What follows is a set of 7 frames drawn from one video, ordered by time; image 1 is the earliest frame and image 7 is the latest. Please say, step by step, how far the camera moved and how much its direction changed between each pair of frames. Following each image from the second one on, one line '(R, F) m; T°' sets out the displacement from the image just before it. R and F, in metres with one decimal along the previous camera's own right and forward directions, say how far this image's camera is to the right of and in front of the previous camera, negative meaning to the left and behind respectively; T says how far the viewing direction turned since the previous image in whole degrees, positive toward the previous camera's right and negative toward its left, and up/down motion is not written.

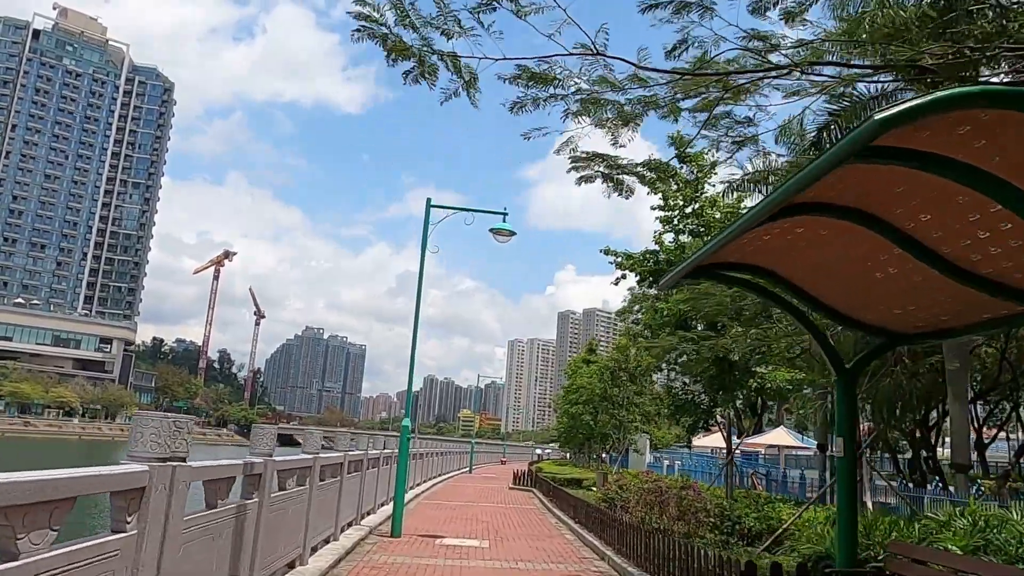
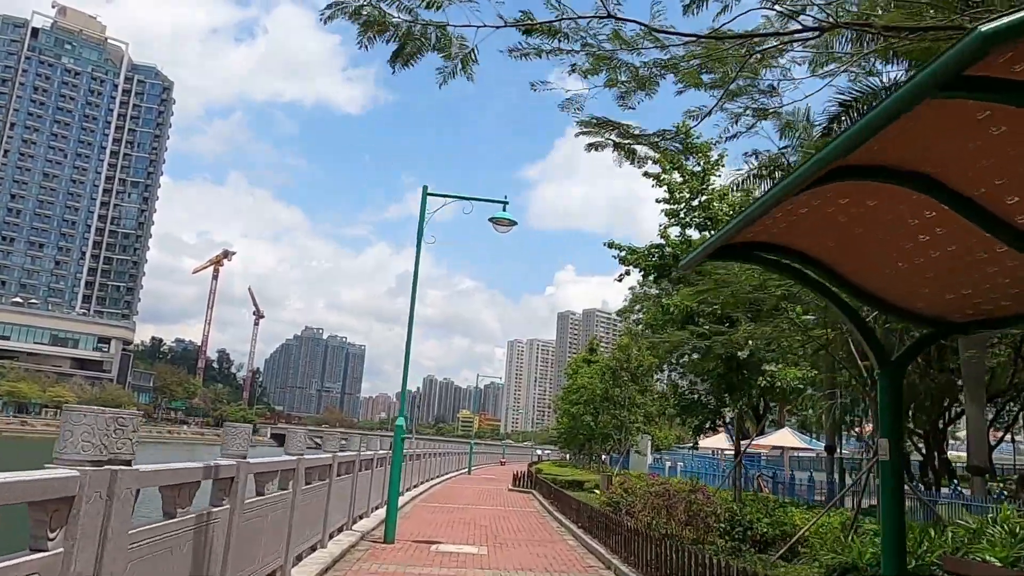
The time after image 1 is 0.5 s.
(0.0, +0.5) m; 0°
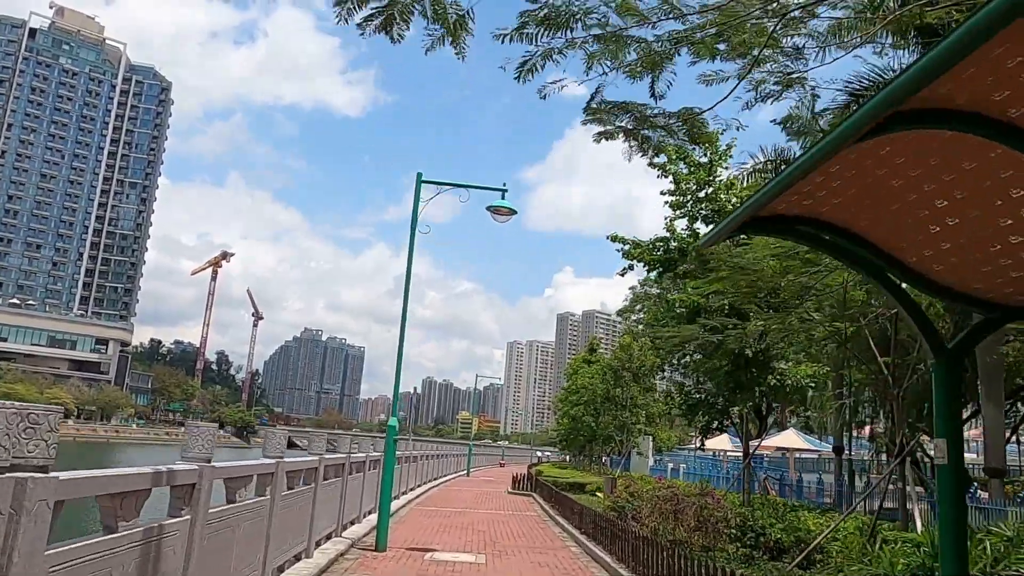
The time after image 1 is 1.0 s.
(0.0, +0.5) m; 0°
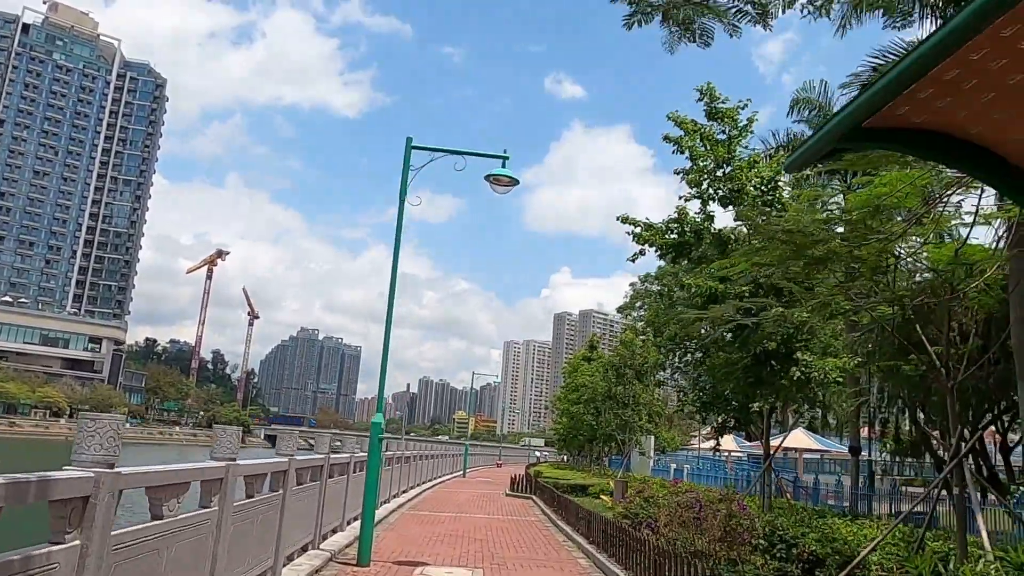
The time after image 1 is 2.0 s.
(0.0, +1.0) m; 0°
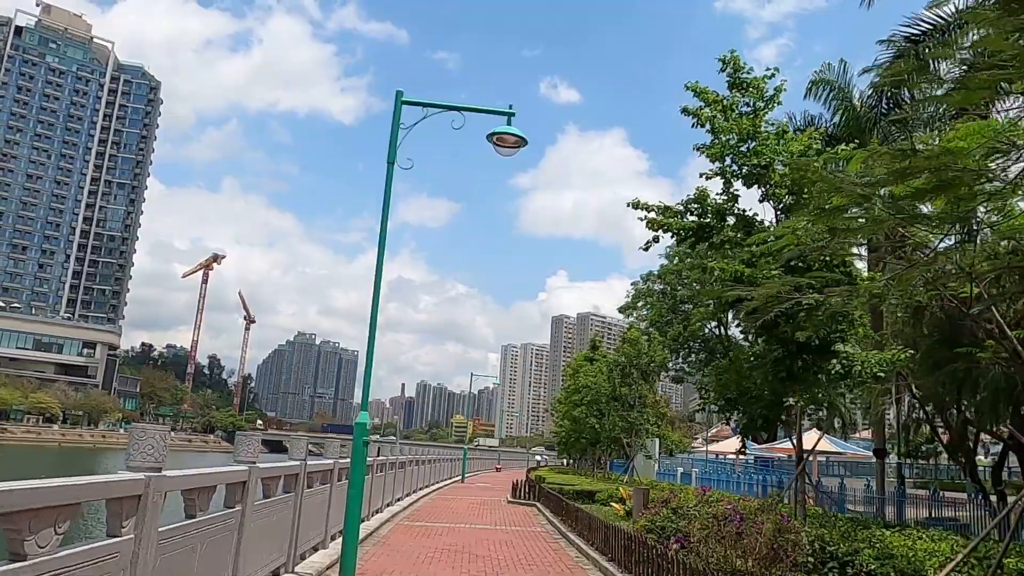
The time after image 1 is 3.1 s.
(-0.1, +1.1) m; 0°
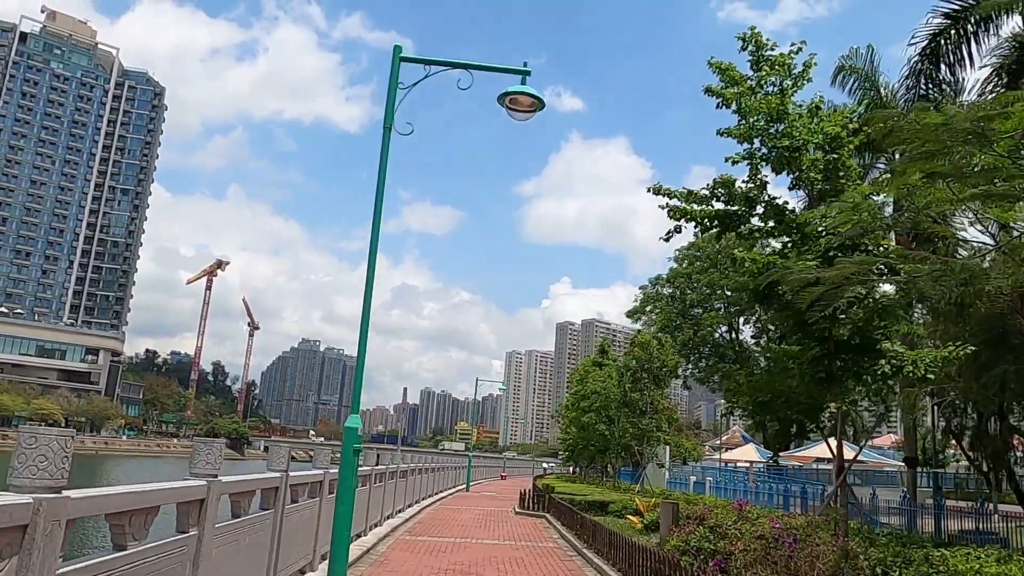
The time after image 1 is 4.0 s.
(-0.1, +0.9) m; 0°
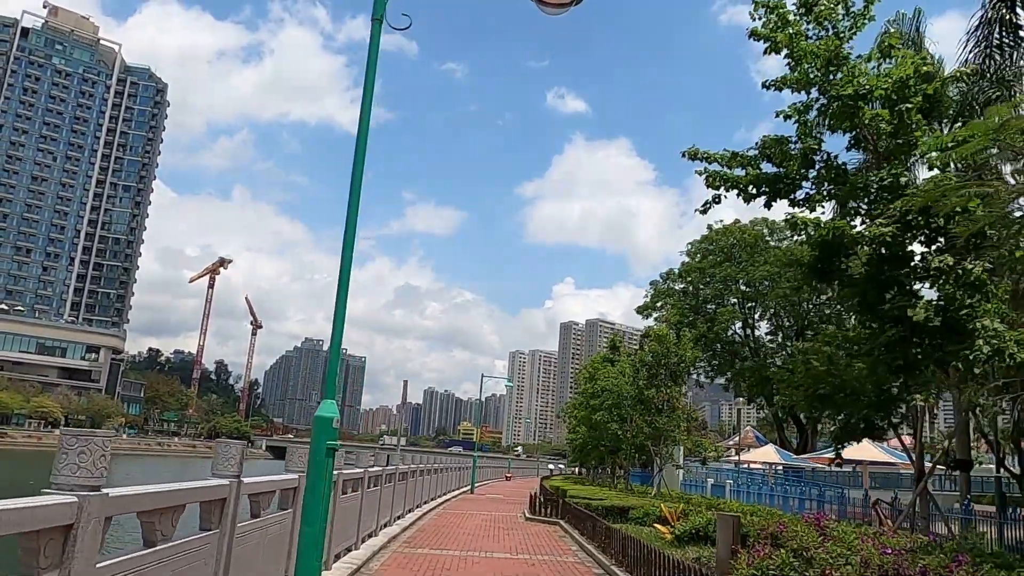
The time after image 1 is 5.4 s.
(-0.2, +1.4) m; 0°
